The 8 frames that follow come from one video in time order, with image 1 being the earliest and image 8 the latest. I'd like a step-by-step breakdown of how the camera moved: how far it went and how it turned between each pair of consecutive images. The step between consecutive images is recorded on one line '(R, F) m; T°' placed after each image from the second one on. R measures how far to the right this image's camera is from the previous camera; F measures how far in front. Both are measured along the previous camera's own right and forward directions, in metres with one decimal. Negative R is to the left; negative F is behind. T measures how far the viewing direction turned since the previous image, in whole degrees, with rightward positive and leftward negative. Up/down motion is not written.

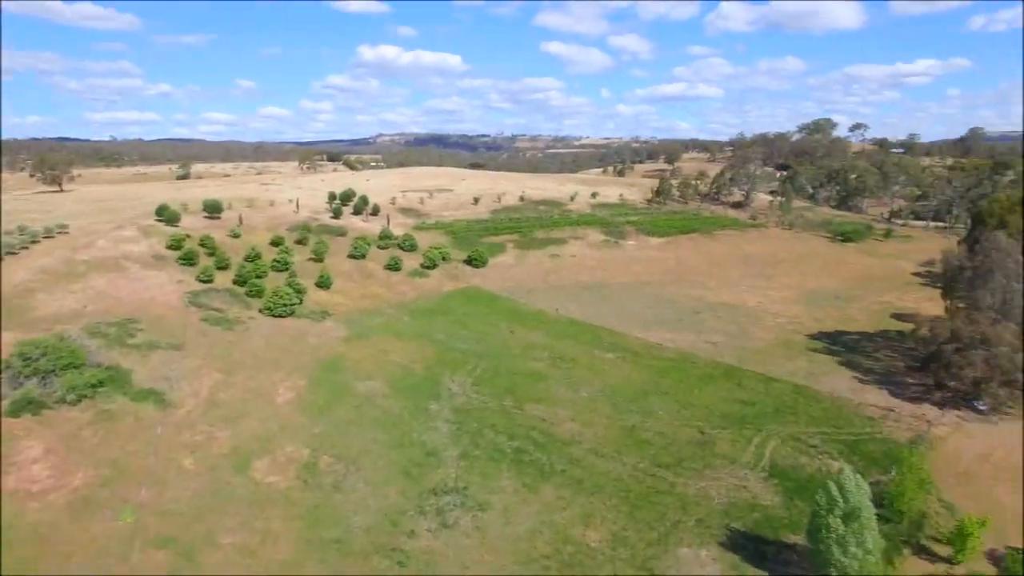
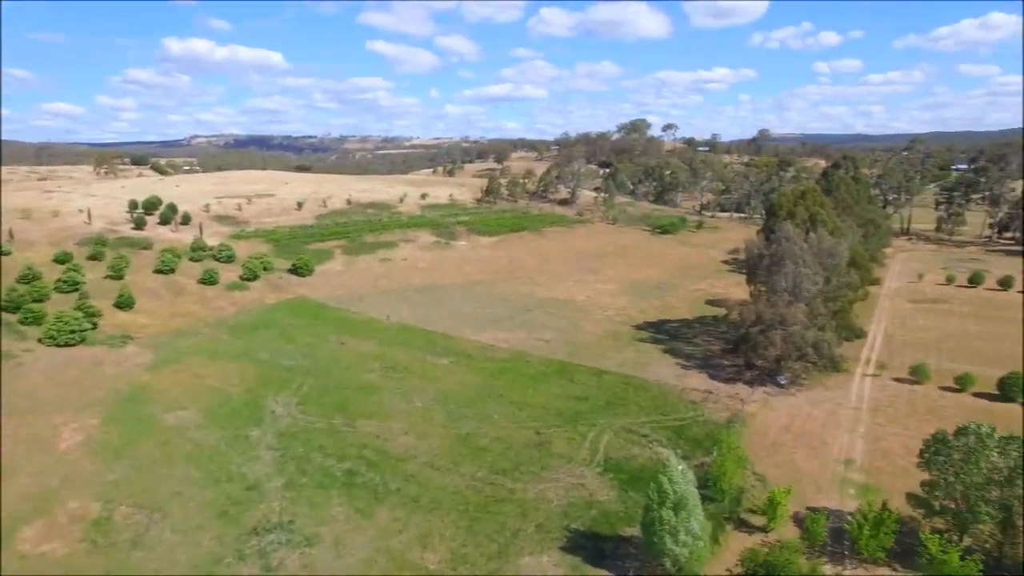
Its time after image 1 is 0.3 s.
(+0.4, +0.6) m; +13°
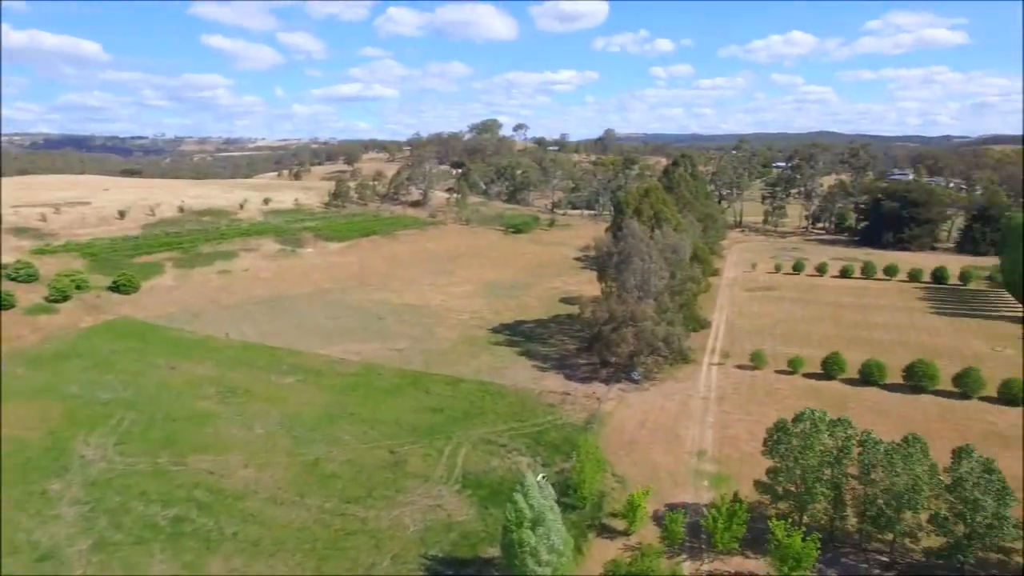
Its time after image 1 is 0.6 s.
(+0.3, +0.8) m; +11°
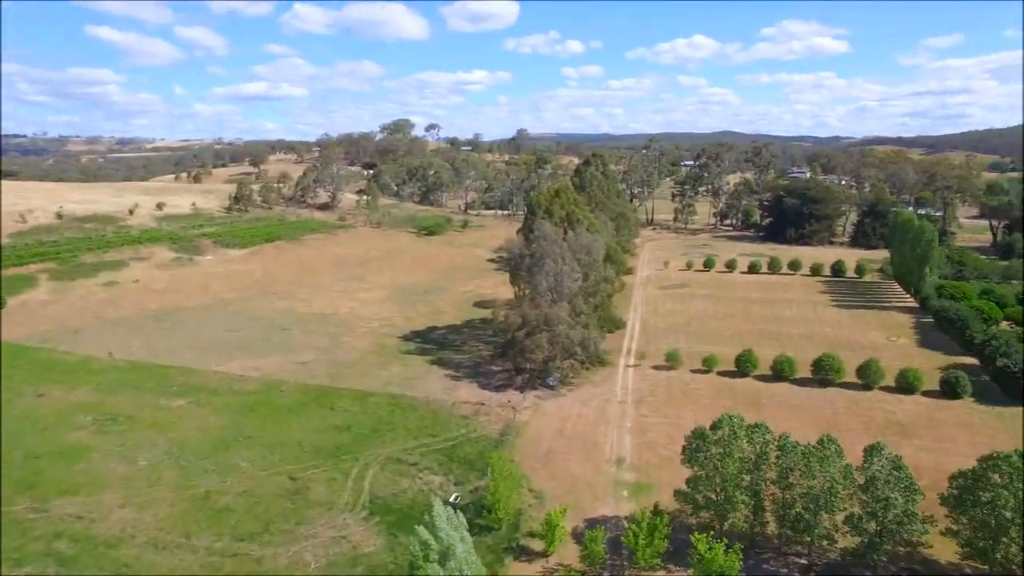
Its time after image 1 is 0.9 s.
(+0.3, +0.8) m; +7°
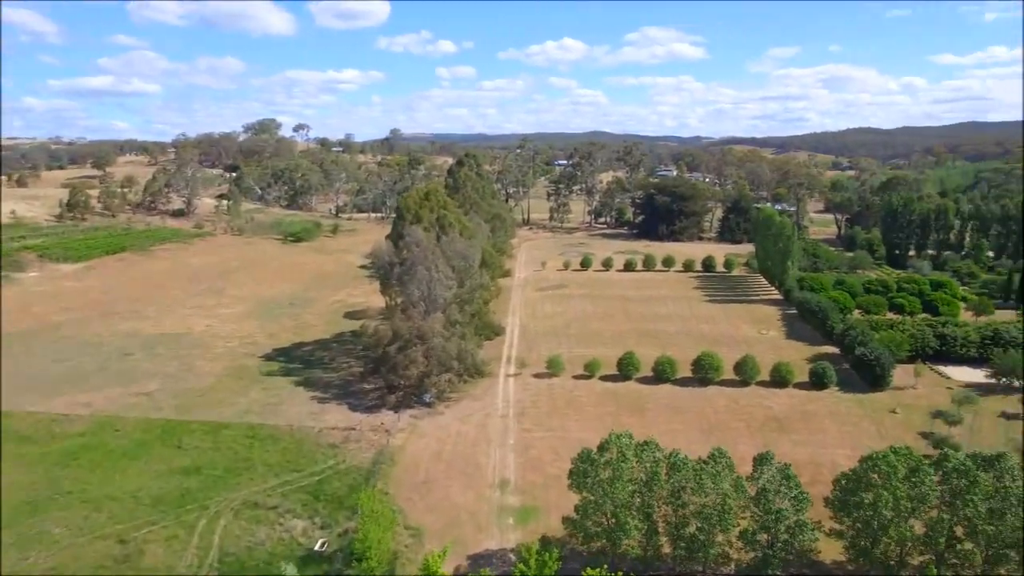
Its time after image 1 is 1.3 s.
(+0.3, +1.3) m; +10°
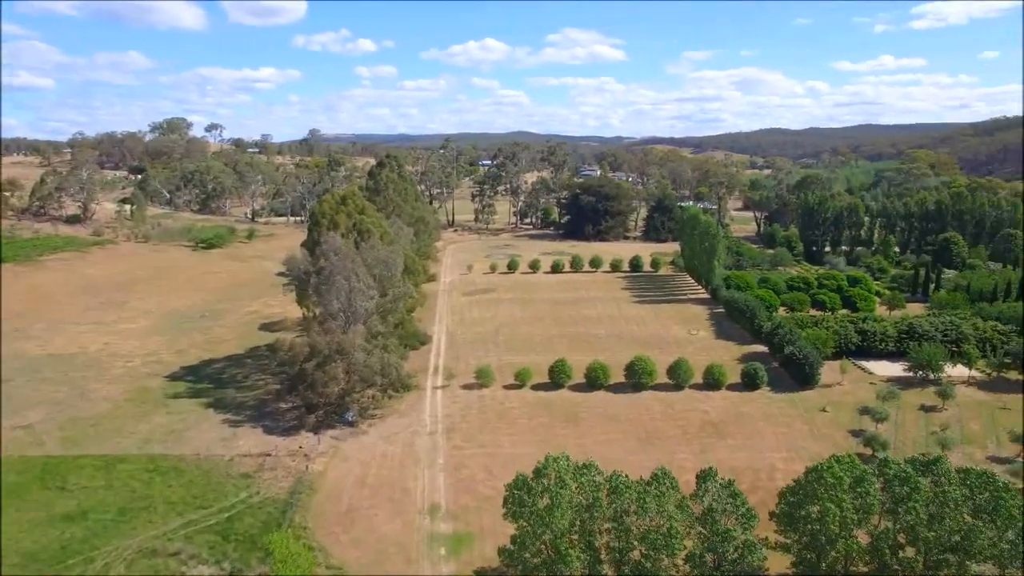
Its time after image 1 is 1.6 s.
(0.0, +0.9) m; +6°
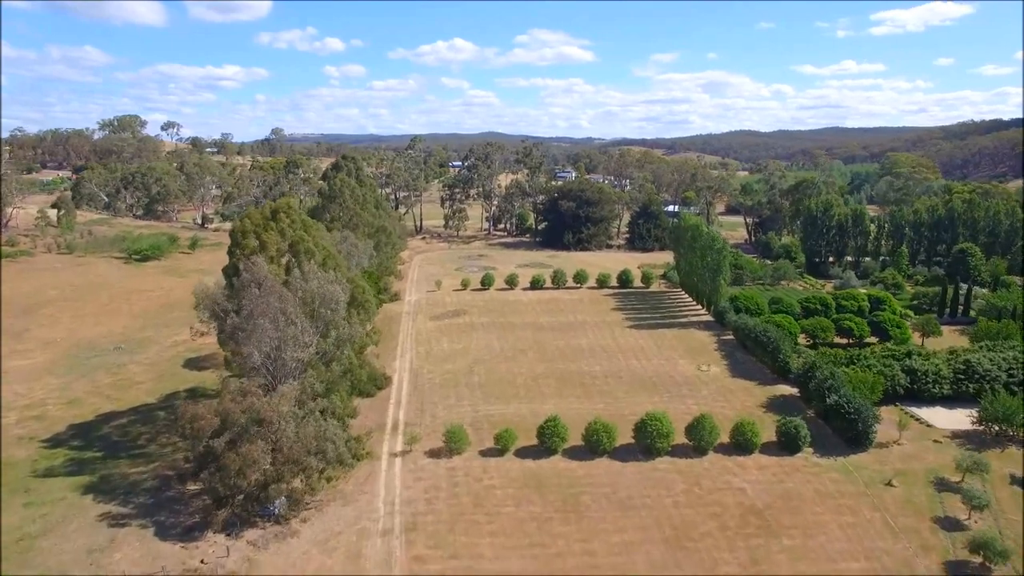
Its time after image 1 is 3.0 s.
(-0.2, +4.5) m; +2°
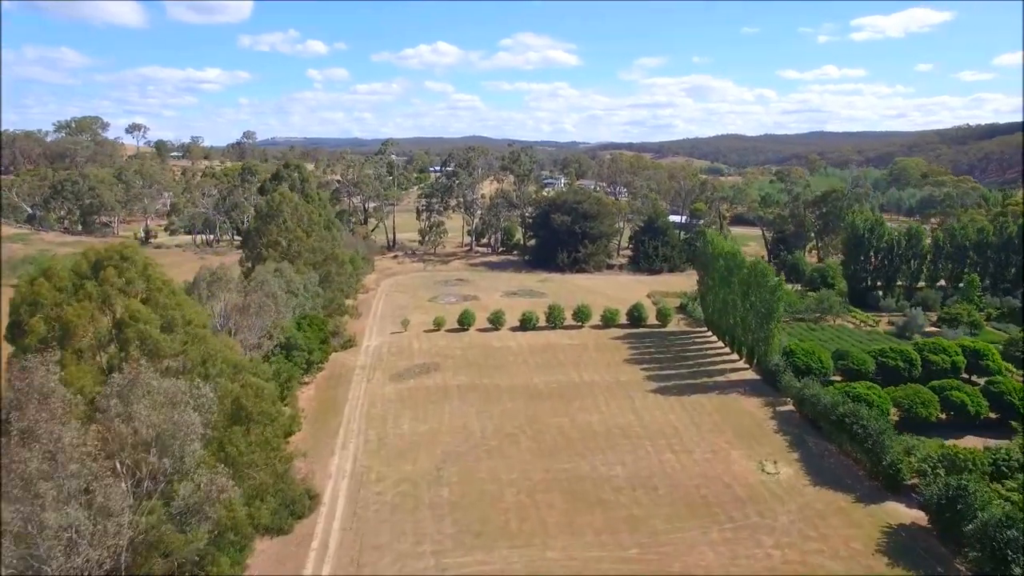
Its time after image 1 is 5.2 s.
(0.0, +6.9) m; +1°
